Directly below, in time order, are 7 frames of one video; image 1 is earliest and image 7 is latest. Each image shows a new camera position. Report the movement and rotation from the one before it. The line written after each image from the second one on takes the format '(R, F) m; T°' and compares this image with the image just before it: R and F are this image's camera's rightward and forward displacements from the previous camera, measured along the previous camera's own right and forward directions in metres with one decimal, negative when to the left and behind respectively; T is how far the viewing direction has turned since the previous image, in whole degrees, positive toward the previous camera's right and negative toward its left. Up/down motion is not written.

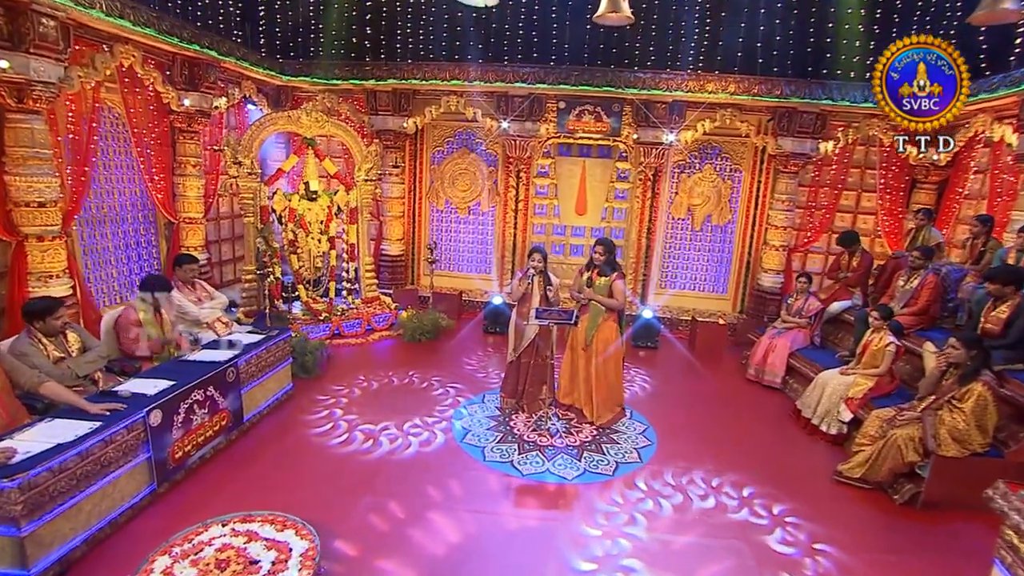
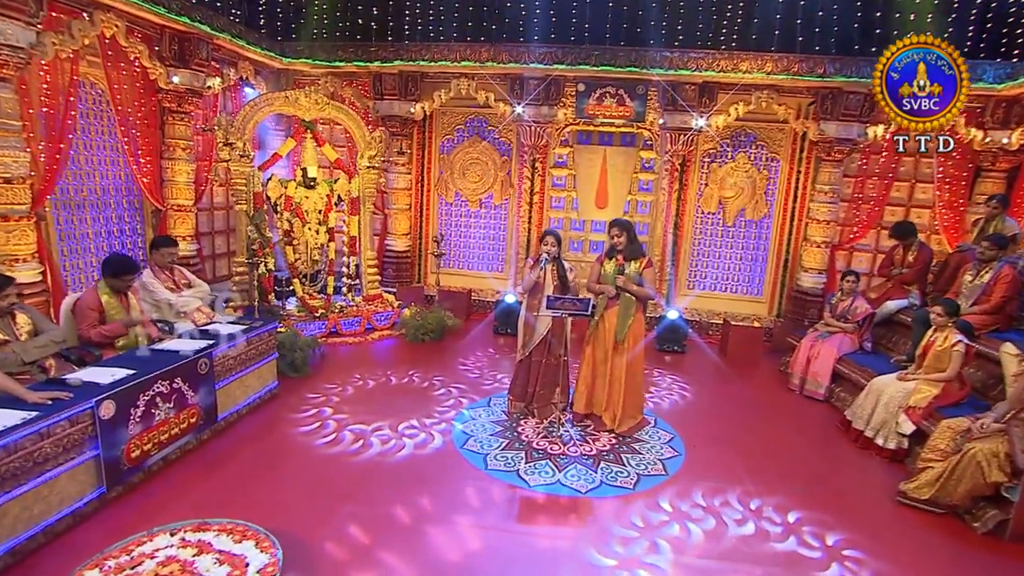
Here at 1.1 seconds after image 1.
(+0.1, +0.7) m; -2°
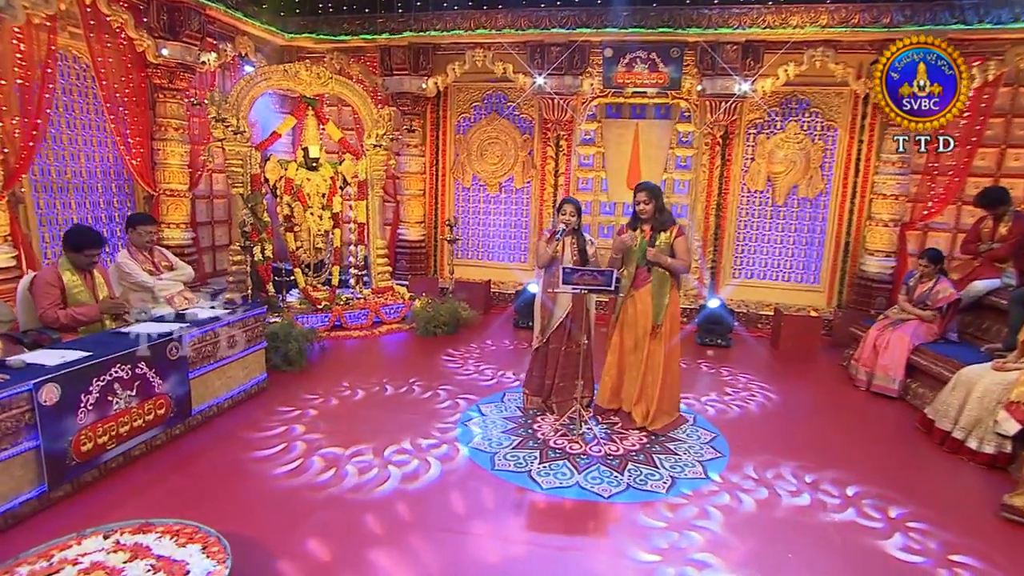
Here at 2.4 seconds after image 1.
(+0.2, +0.8) m; -4°
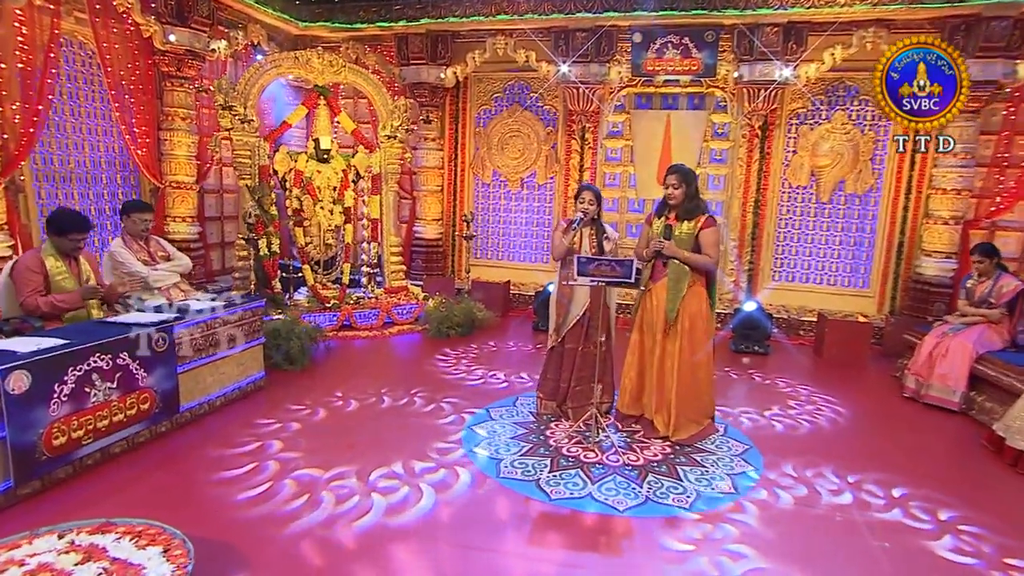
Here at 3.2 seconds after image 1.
(+0.2, +0.5) m; -3°
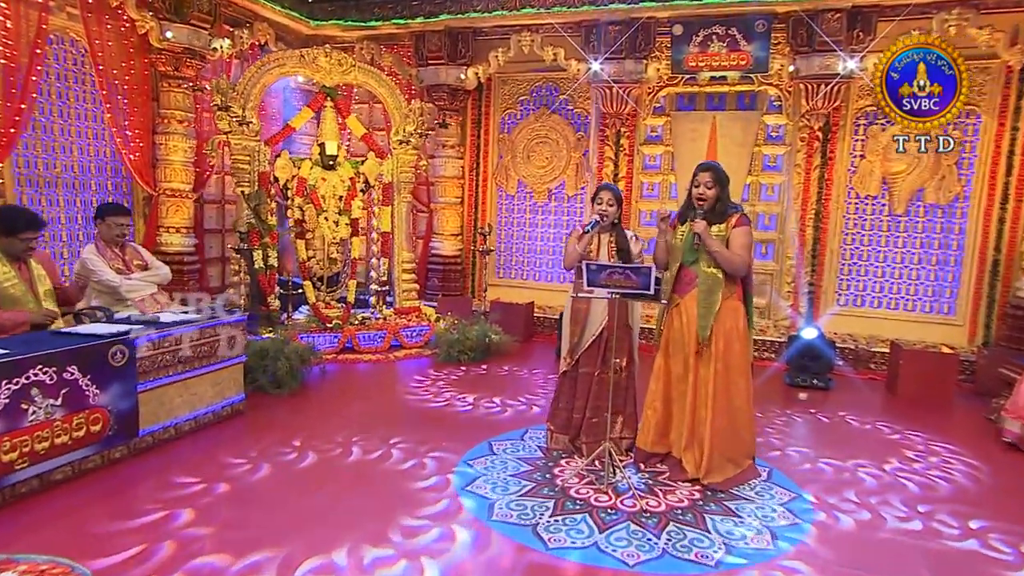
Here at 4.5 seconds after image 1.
(+0.2, +0.8) m; -4°
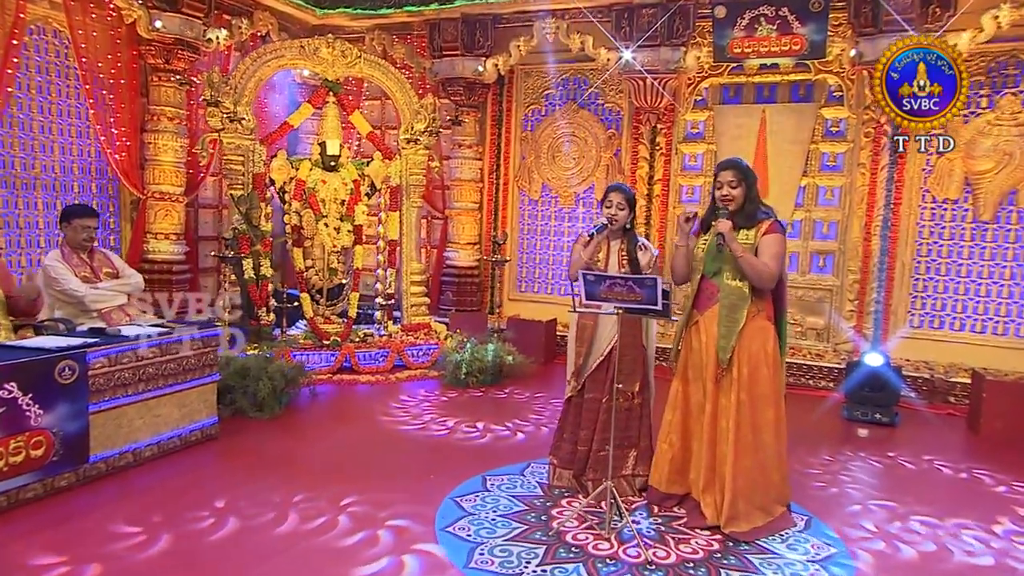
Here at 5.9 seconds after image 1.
(+0.2, +0.7) m; -3°
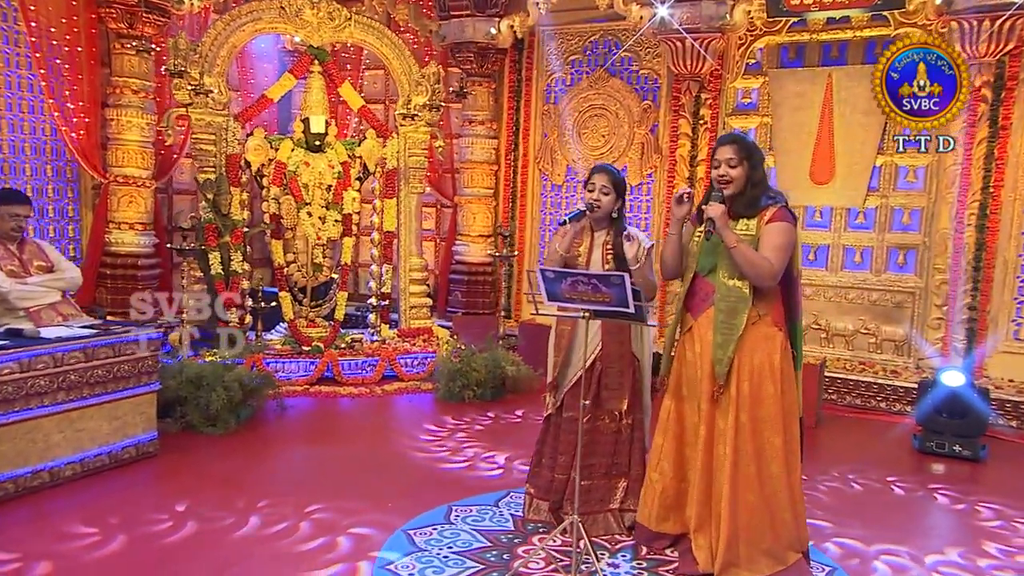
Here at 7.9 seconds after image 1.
(+0.2, +0.8) m; -3°
